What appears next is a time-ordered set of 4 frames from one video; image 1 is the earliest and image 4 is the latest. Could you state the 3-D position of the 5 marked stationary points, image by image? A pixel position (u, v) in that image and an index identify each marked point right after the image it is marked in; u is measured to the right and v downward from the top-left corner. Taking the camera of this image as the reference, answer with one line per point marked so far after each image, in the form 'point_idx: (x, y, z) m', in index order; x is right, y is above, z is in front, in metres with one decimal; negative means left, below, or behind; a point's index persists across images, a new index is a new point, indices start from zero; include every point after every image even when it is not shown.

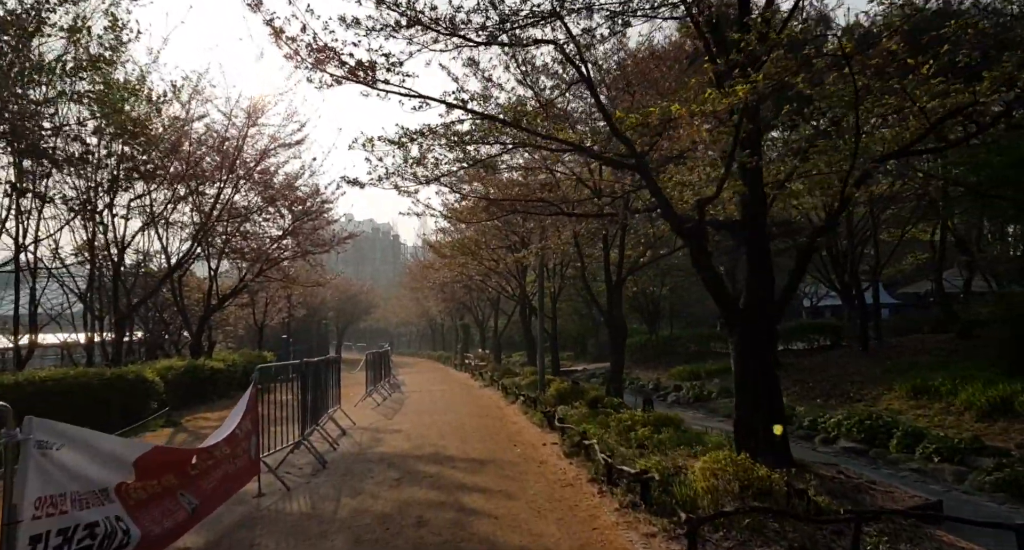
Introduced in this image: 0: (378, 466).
0: (-1.9, -2.7, +9.6) m
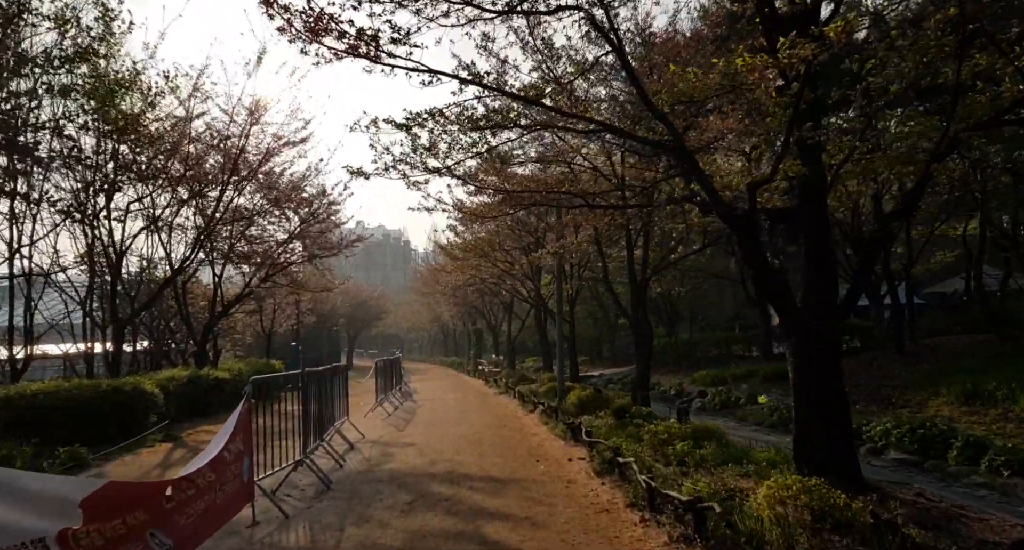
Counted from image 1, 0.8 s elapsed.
0: (-1.6, -2.7, +8.7) m
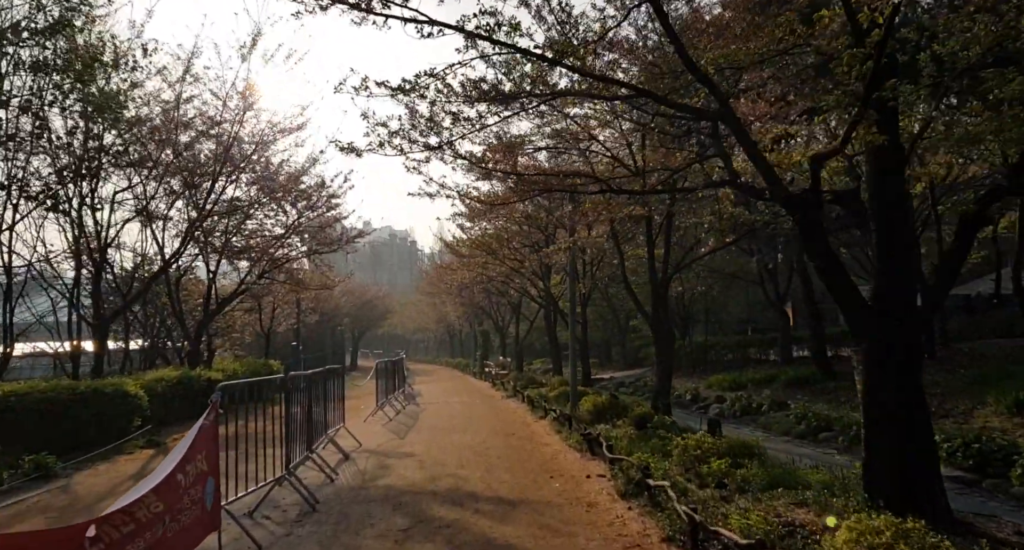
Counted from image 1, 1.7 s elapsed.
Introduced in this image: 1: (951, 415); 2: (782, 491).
0: (-1.5, -2.6, +7.6) m
1: (+9.1, -2.9, +13.9) m
2: (+2.6, -2.1, +6.5) m
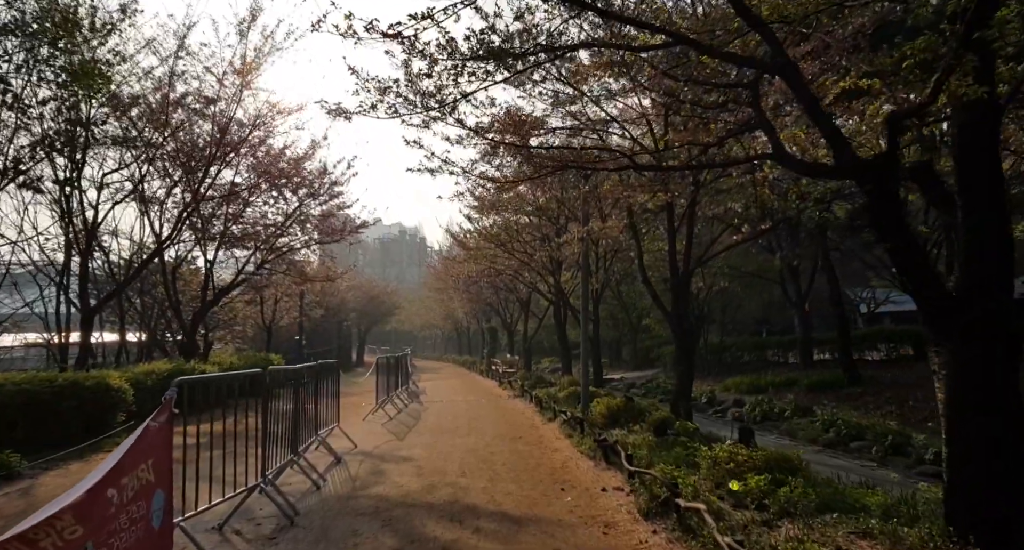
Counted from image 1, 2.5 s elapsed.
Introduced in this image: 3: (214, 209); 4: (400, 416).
0: (-1.4, -2.5, +6.6) m
1: (+9.2, -2.9, +12.8) m
2: (+2.7, -2.0, +5.5) m
3: (-8.1, +1.7, +18.2) m
4: (-2.8, -3.5, +16.9) m
